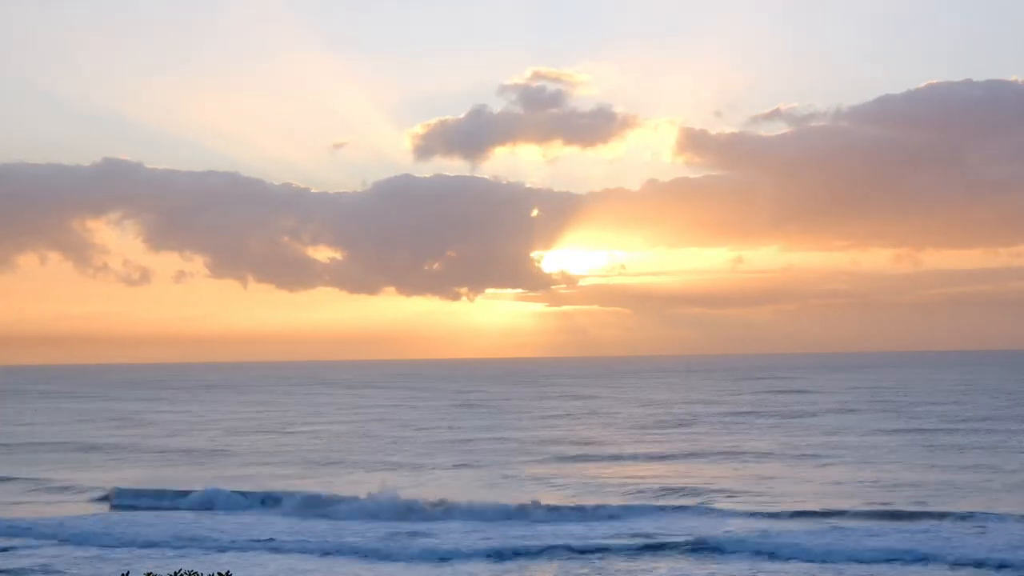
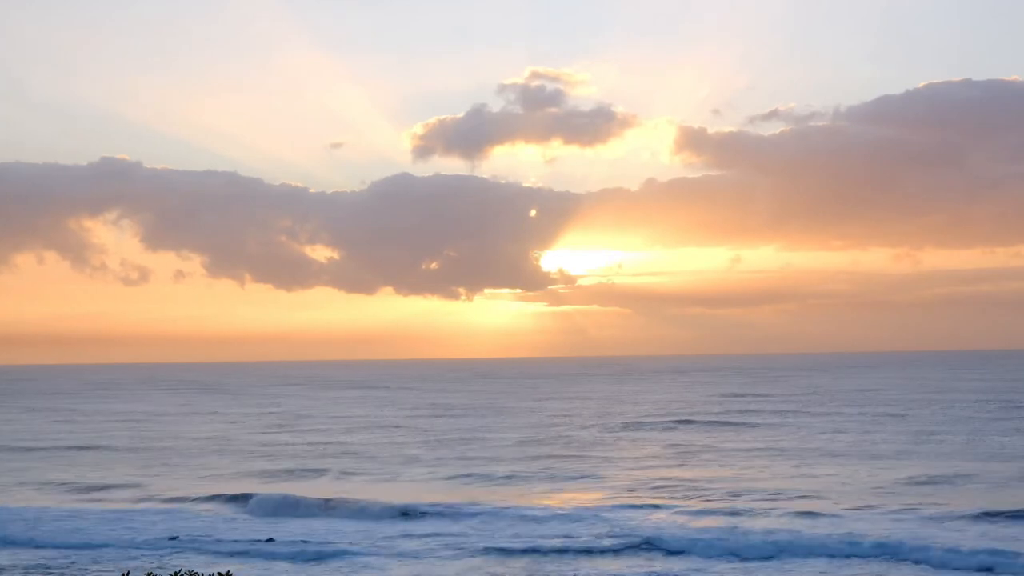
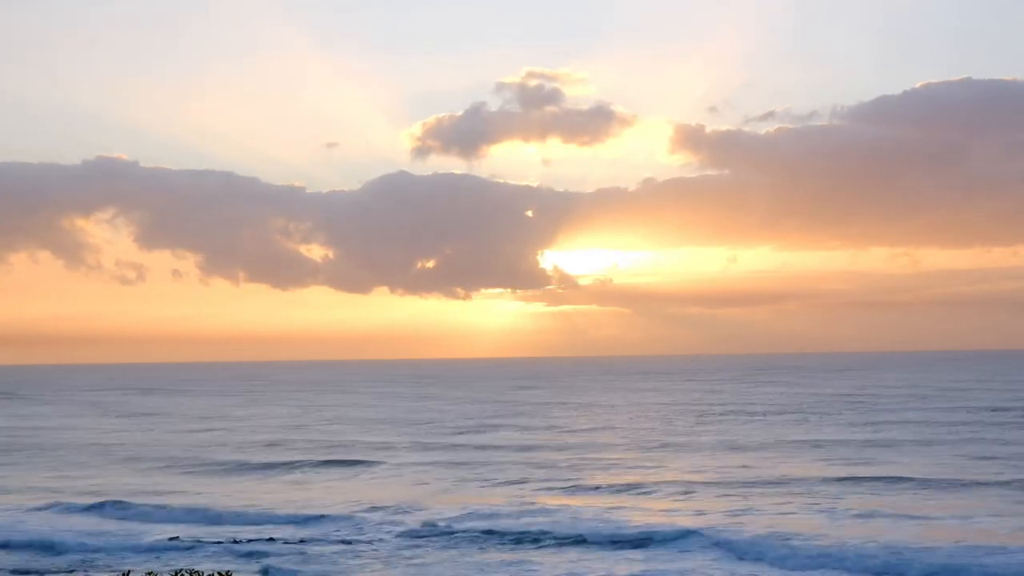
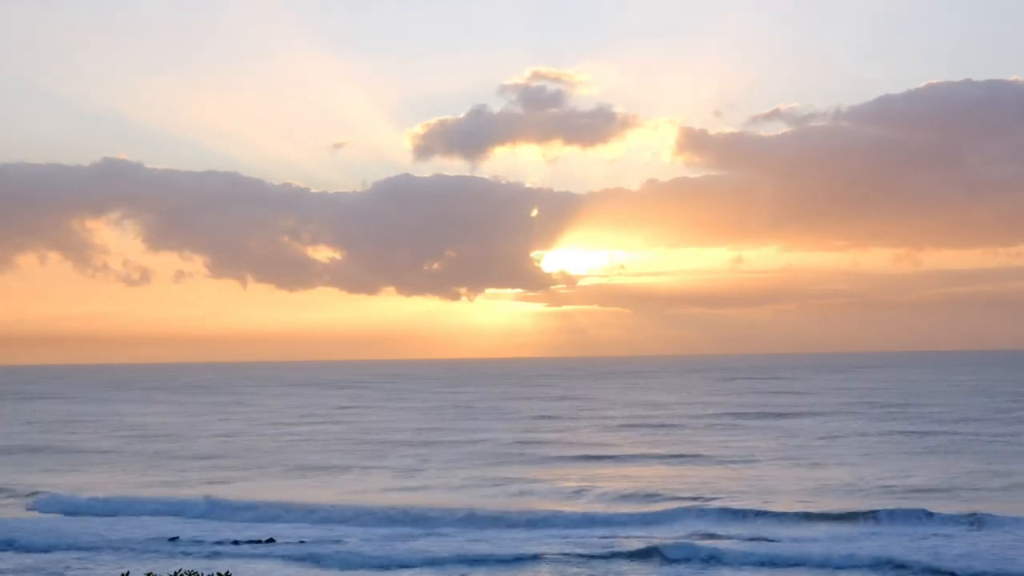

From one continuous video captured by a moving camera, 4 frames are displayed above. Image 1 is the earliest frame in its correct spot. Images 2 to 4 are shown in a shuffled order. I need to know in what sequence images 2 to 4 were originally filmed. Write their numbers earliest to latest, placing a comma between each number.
4, 2, 3
